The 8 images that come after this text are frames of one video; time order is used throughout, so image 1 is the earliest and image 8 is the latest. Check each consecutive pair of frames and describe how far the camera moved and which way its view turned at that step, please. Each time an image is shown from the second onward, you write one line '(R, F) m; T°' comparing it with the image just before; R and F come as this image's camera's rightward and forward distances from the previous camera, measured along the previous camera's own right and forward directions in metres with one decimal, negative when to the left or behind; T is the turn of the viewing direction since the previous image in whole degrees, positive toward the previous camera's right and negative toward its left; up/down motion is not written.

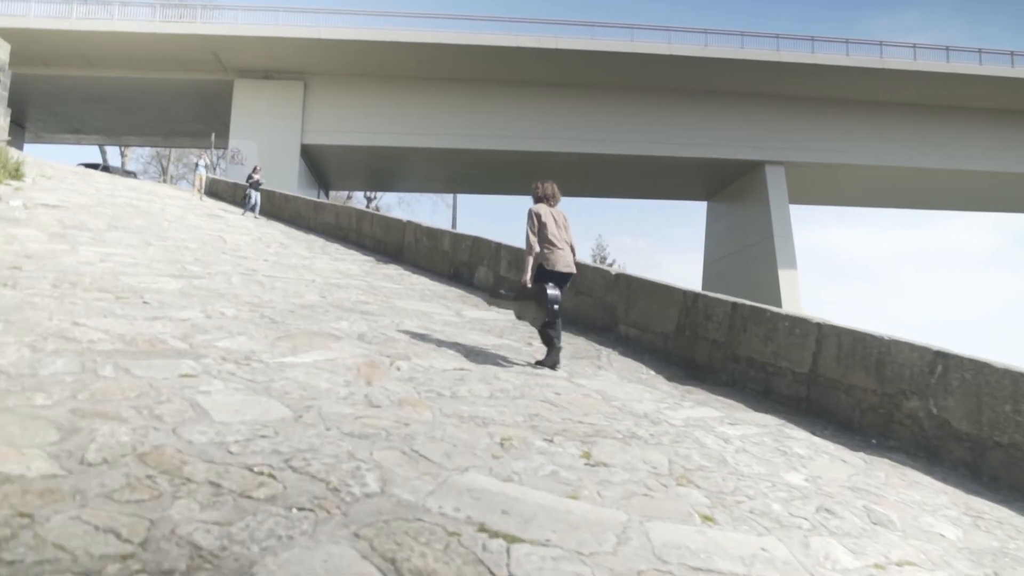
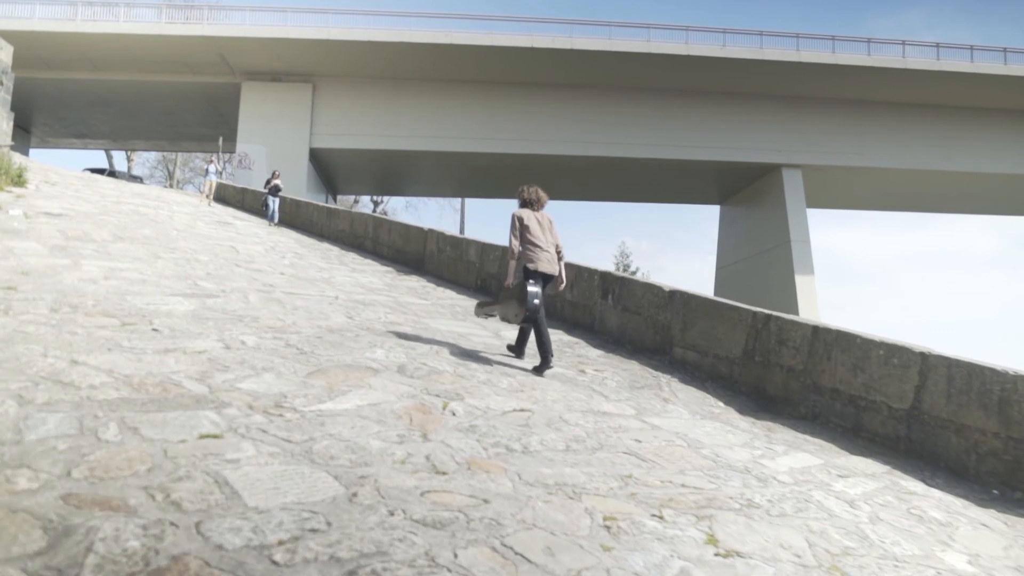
(-0.3, +0.7) m; 0°
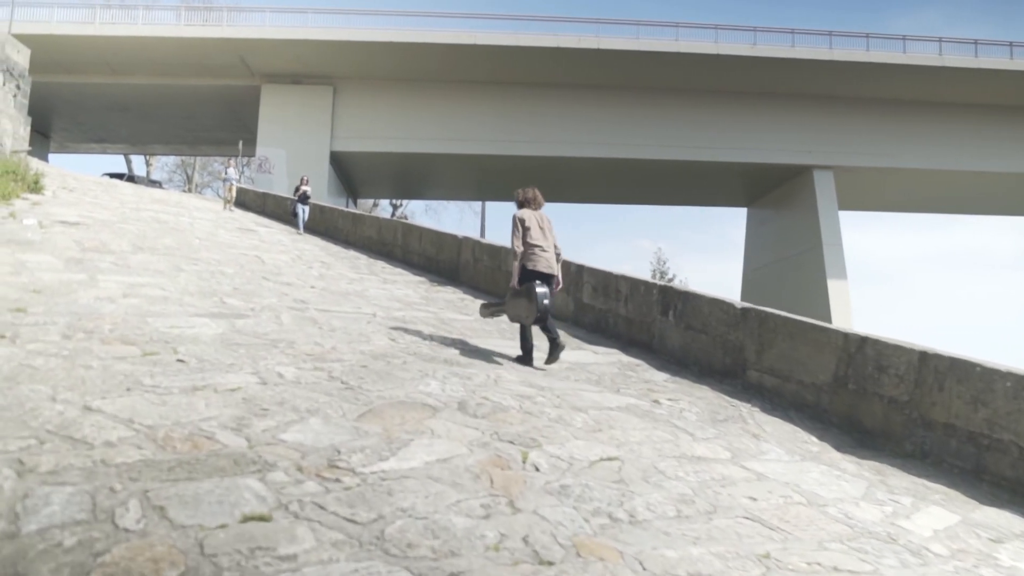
(-0.3, +0.6) m; -1°
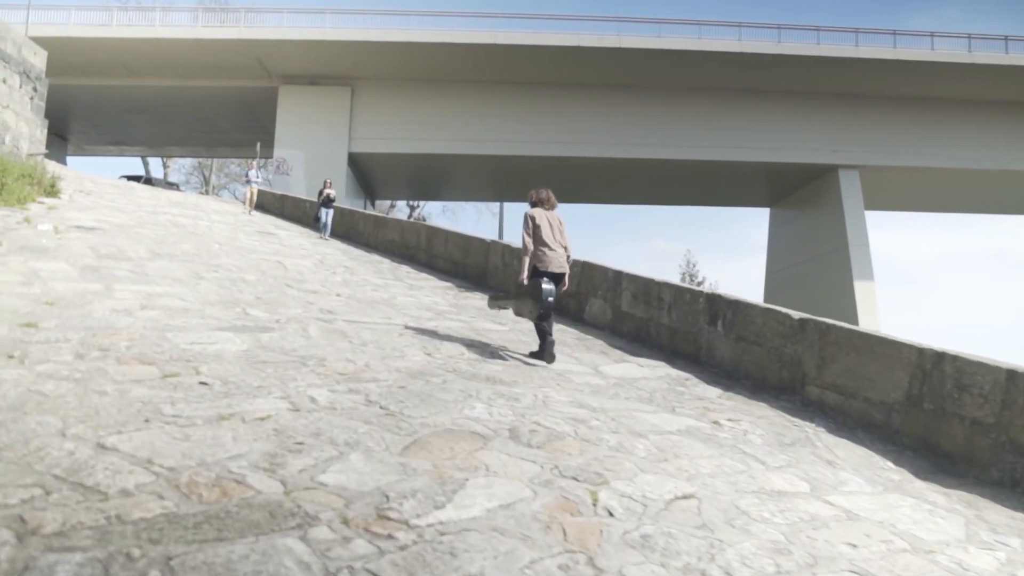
(-0.2, +0.4) m; -1°
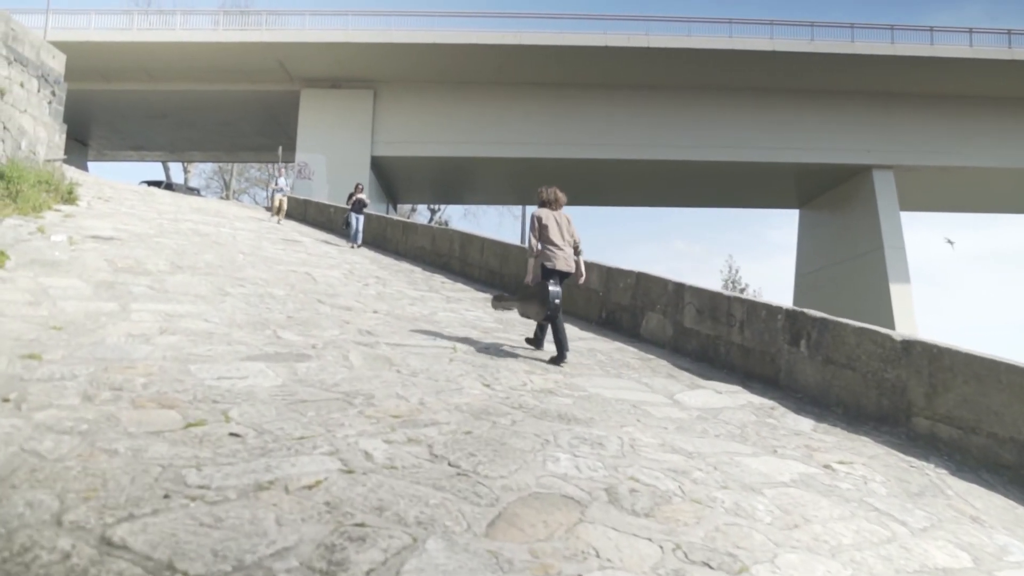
(-0.3, +0.6) m; -1°
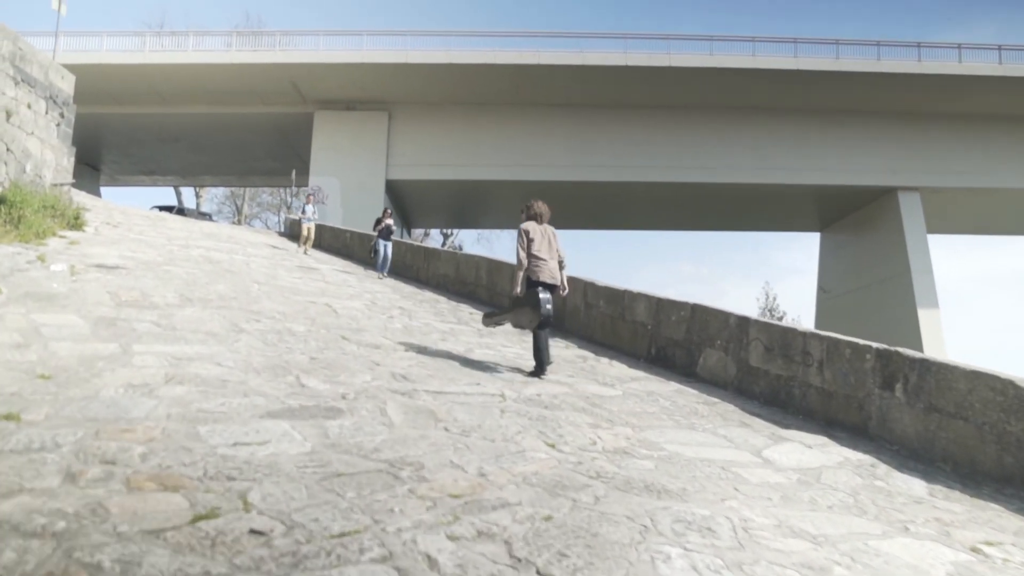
(-0.2, +0.7) m; -1°
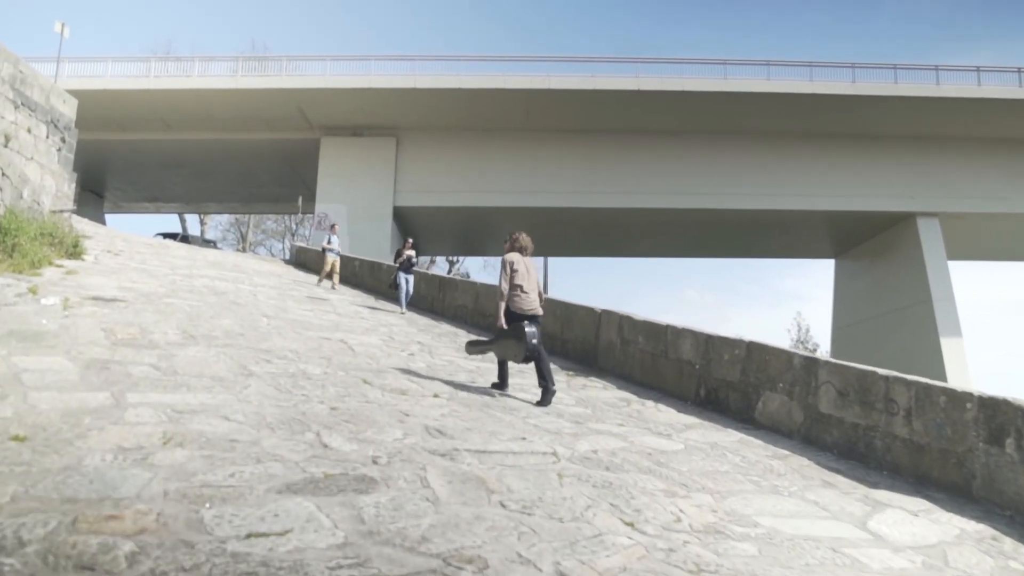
(-0.2, +0.6) m; 0°
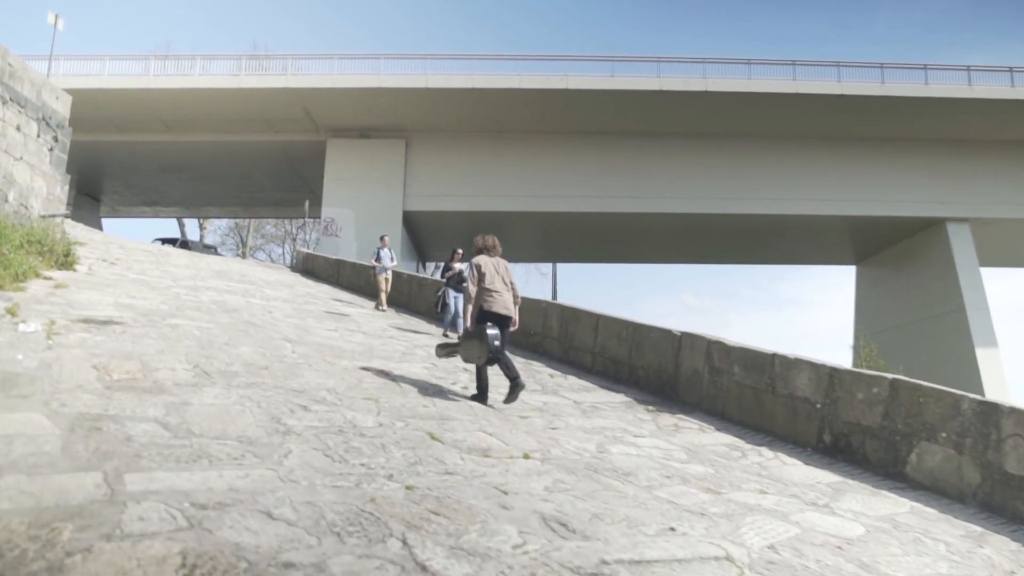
(-0.5, +1.2) m; 0°
